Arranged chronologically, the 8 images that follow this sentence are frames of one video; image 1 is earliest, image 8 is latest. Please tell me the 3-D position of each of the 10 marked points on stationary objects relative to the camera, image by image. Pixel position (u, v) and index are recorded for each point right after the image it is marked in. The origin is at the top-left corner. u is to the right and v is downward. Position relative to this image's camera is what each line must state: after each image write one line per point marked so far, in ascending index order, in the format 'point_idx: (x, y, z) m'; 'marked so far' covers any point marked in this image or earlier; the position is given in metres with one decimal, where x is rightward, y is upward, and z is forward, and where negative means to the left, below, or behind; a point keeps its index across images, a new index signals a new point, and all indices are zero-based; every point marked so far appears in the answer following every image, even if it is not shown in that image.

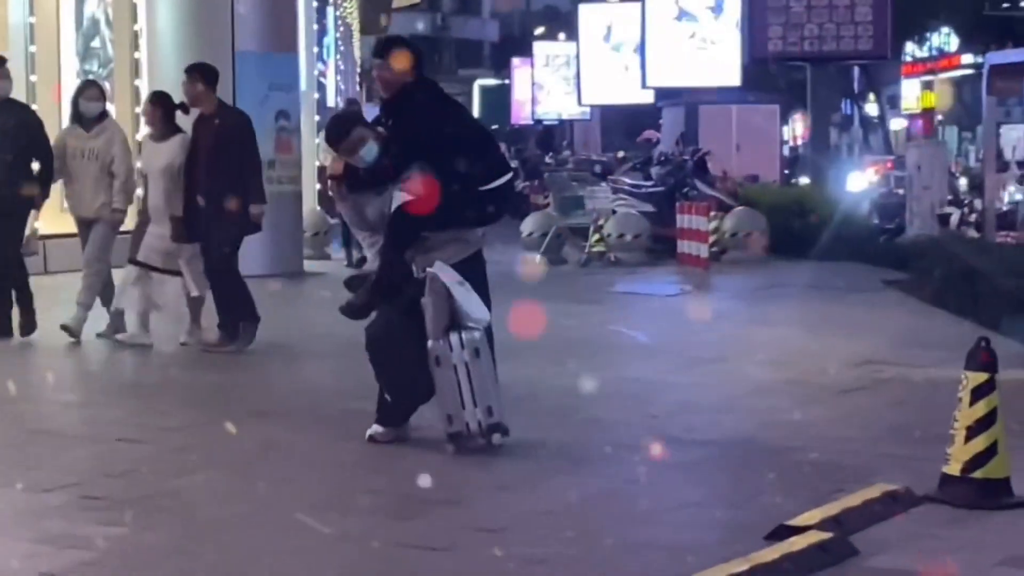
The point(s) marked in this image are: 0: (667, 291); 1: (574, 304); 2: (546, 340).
0: (+1.0, 0.0, +15.1) m
1: (+0.4, -0.1, +14.8) m
2: (+0.2, -0.3, +13.8) m
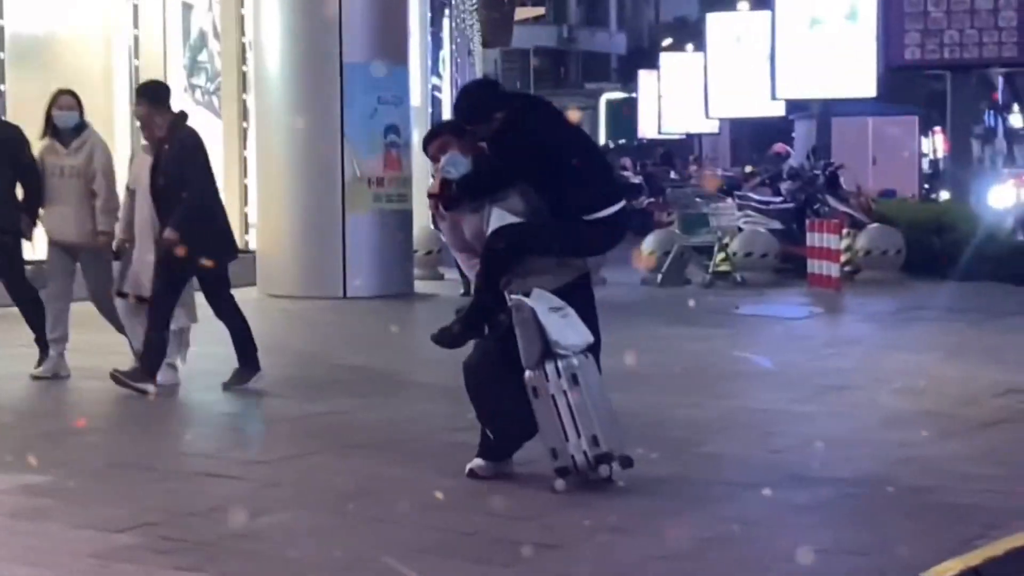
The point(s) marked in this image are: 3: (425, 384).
0: (+1.8, -0.2, +14.3) m
1: (+1.1, -0.3, +14.0) m
2: (+0.9, -0.5, +13.1) m
3: (-0.5, -0.5, +12.9) m
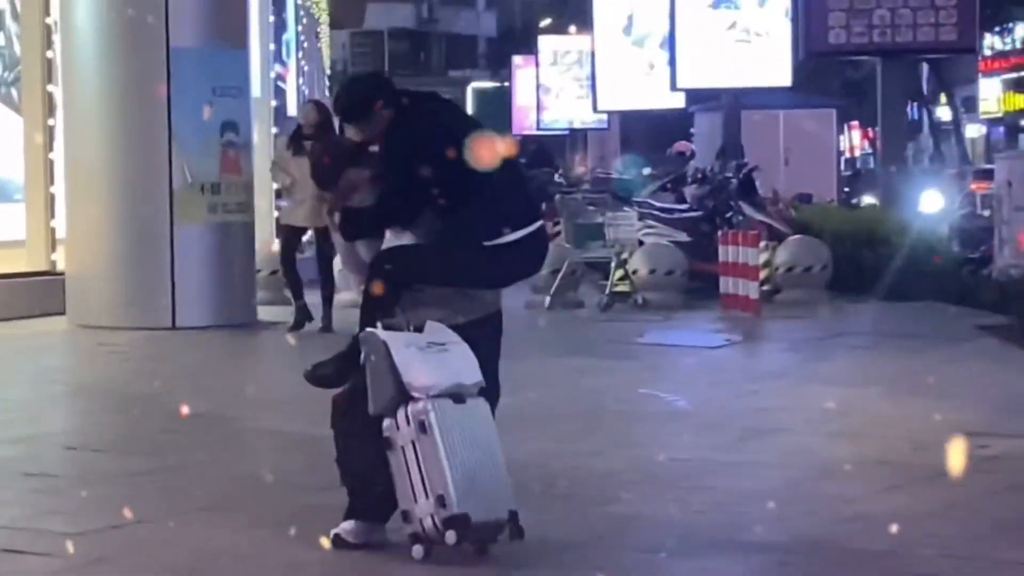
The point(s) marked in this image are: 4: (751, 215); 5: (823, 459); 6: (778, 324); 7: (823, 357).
0: (+1.1, -0.3, +12.3) m
1: (+0.4, -0.4, +11.9) m
2: (+0.3, -0.6, +11.0) m
3: (-1.1, -0.7, +10.7) m
4: (+2.0, +0.6, +18.9) m
5: (+1.4, -0.8, +10.0) m
6: (+1.5, -0.2, +12.9) m
7: (+1.6, -0.4, +11.9) m
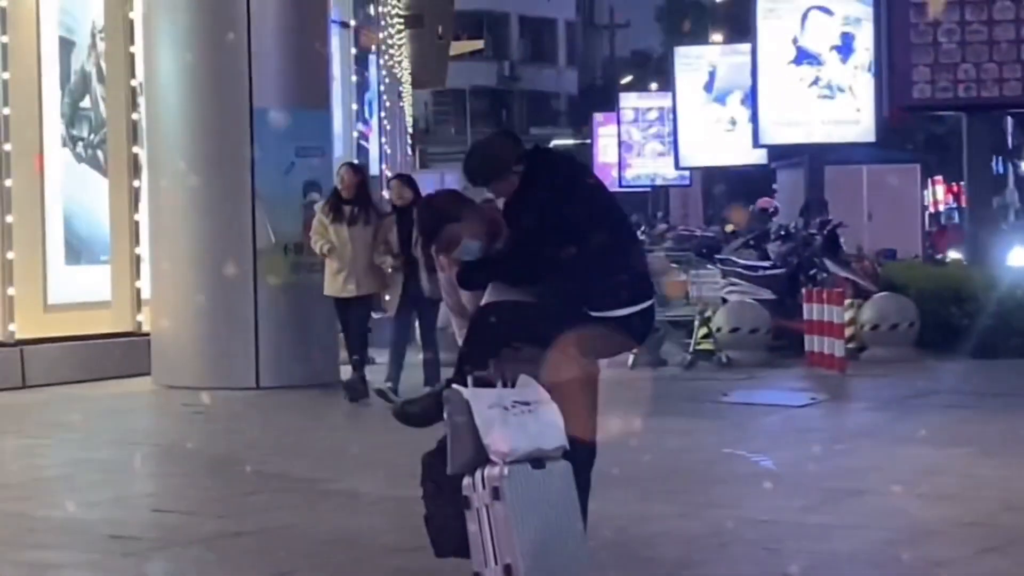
0: (+1.5, -0.6, +12.2) m
1: (+0.9, -0.7, +11.9) m
2: (+0.7, -0.9, +10.9) m
3: (-0.7, -1.0, +10.7) m
4: (+2.7, +0.2, +18.8) m
5: (+1.7, -1.0, +9.9) m
6: (+2.0, -0.5, +12.8) m
7: (+2.0, -0.7, +11.8) m
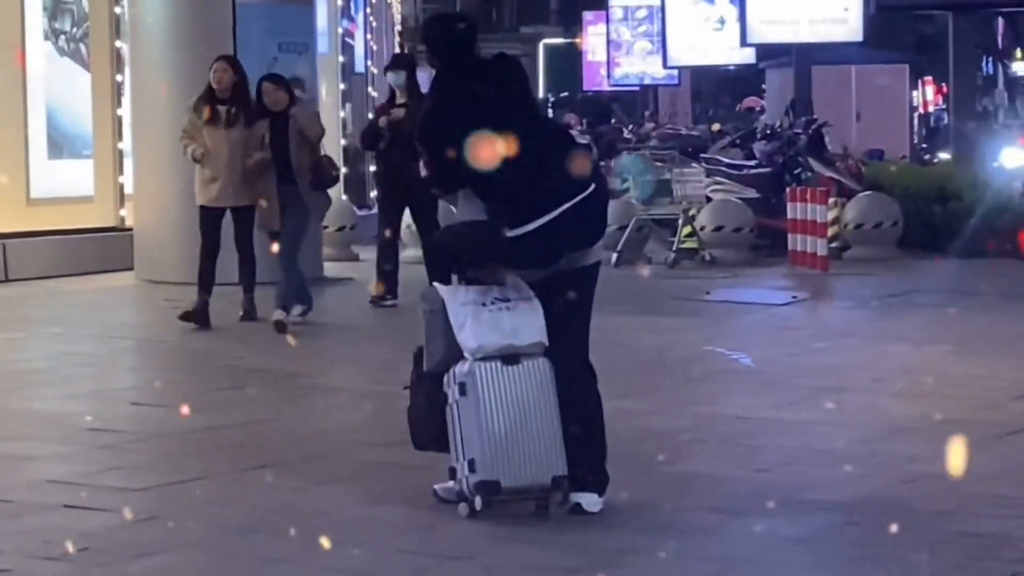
0: (+1.4, -0.1, +12.2) m
1: (+0.8, -0.2, +11.9) m
2: (+0.6, -0.4, +11.0) m
3: (-0.8, -0.5, +10.7) m
4: (+2.6, +1.0, +18.8) m
5: (+1.6, -0.6, +9.9) m
6: (+1.9, 0.0, +12.8) m
7: (+1.9, -0.1, +11.8) m
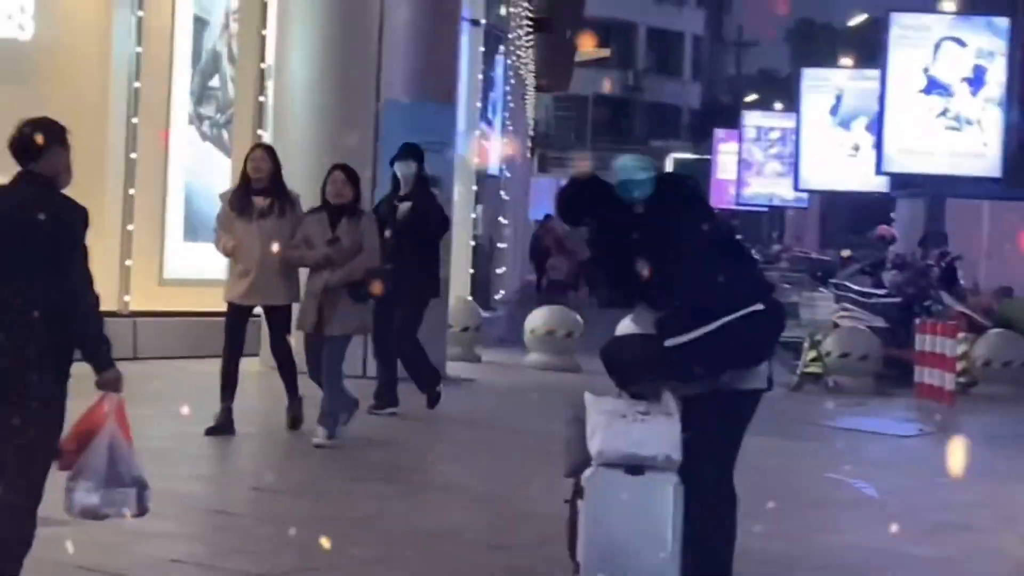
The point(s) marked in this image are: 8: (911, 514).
0: (+2.1, -0.8, +12.1) m
1: (+1.4, -0.8, +11.8) m
2: (+1.1, -0.9, +10.9) m
3: (-0.3, -0.9, +10.7) m
4: (+3.5, -0.1, +18.7) m
5: (+2.2, -1.2, +9.8) m
6: (+2.5, -0.7, +12.7) m
7: (+2.6, -0.9, +11.7) m
8: (+1.8, -1.0, +10.5) m
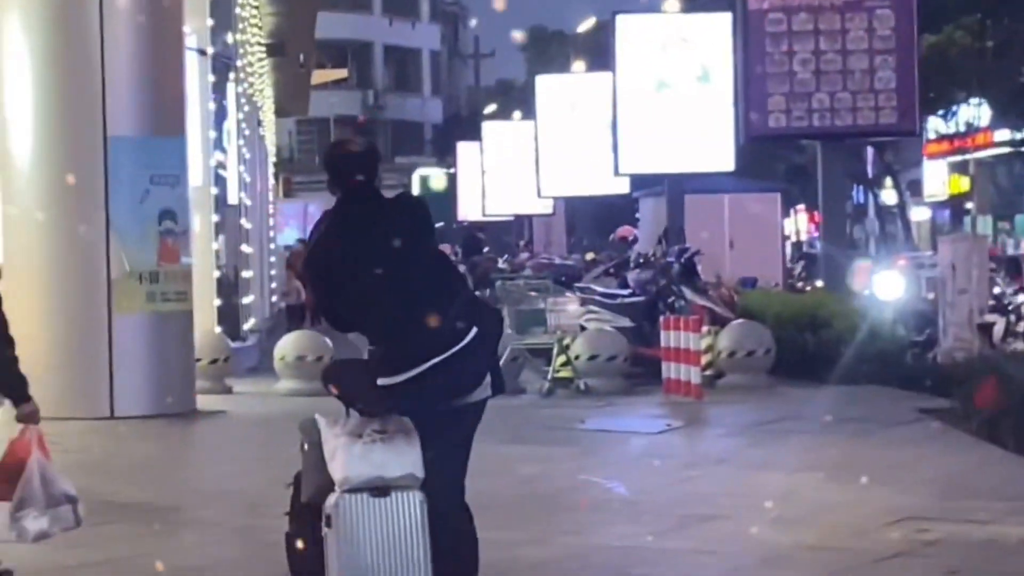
0: (+0.8, -0.7, +12.2) m
1: (+0.1, -0.8, +11.9) m
2: (0.0, -1.0, +10.9) m
3: (-1.4, -1.1, +10.6) m
4: (+1.6, -0.1, +18.9) m
5: (+1.1, -1.1, +9.9) m
6: (+1.2, -0.7, +12.8) m
7: (+1.3, -0.8, +11.8) m
8: (+0.7, -1.0, +10.6) m
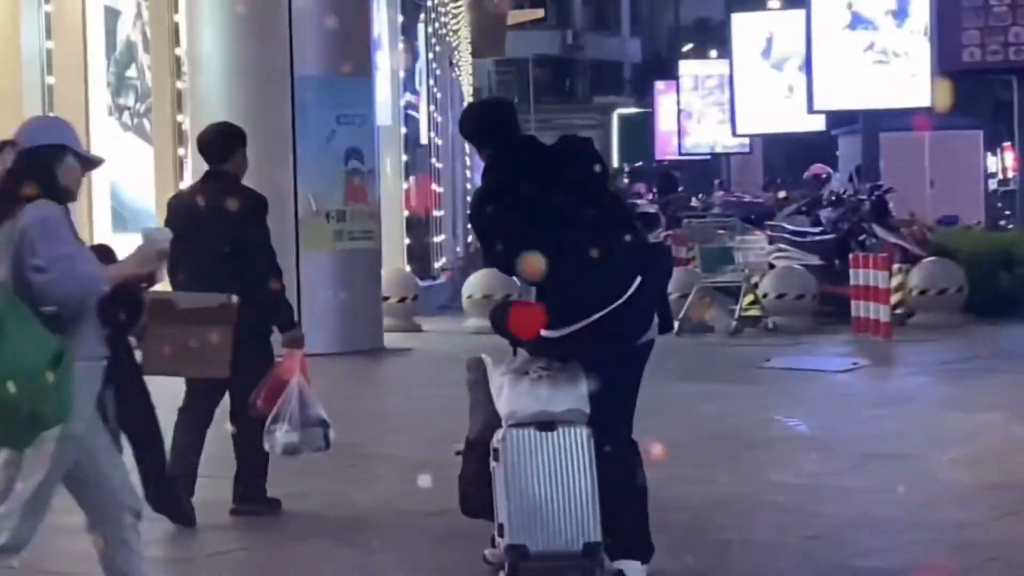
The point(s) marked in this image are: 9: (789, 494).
0: (+1.8, -0.4, +12.1) m
1: (+1.1, -0.5, +11.8) m
2: (+0.8, -0.7, +10.9) m
3: (-0.6, -0.8, +10.7) m
4: (+3.4, +0.4, +18.6) m
5: (+1.8, -0.8, +9.7) m
6: (+2.2, -0.3, +12.6) m
7: (+2.3, -0.5, +11.6) m
8: (+1.5, -0.7, +10.5) m
9: (+1.1, -0.9, +9.7) m
